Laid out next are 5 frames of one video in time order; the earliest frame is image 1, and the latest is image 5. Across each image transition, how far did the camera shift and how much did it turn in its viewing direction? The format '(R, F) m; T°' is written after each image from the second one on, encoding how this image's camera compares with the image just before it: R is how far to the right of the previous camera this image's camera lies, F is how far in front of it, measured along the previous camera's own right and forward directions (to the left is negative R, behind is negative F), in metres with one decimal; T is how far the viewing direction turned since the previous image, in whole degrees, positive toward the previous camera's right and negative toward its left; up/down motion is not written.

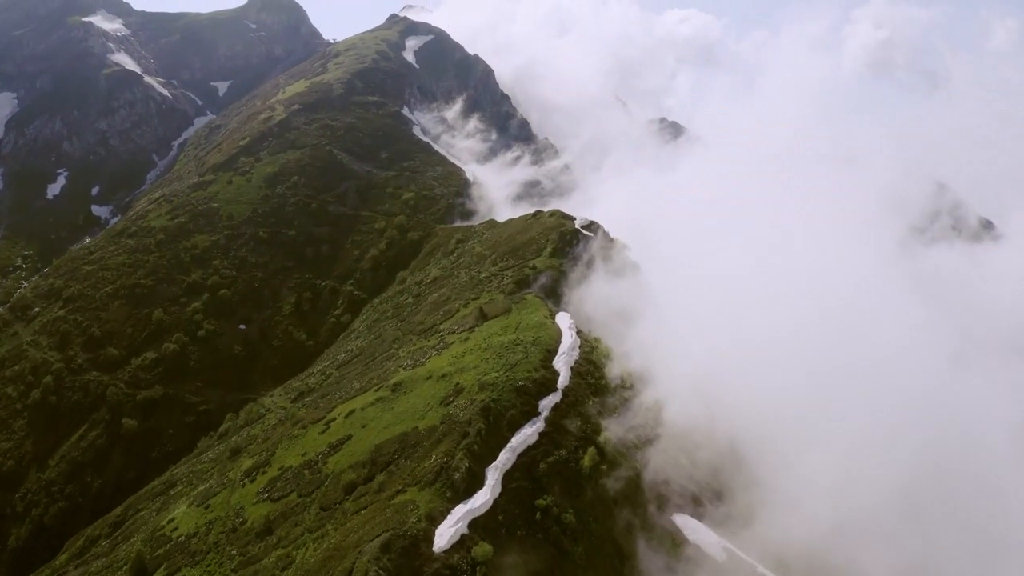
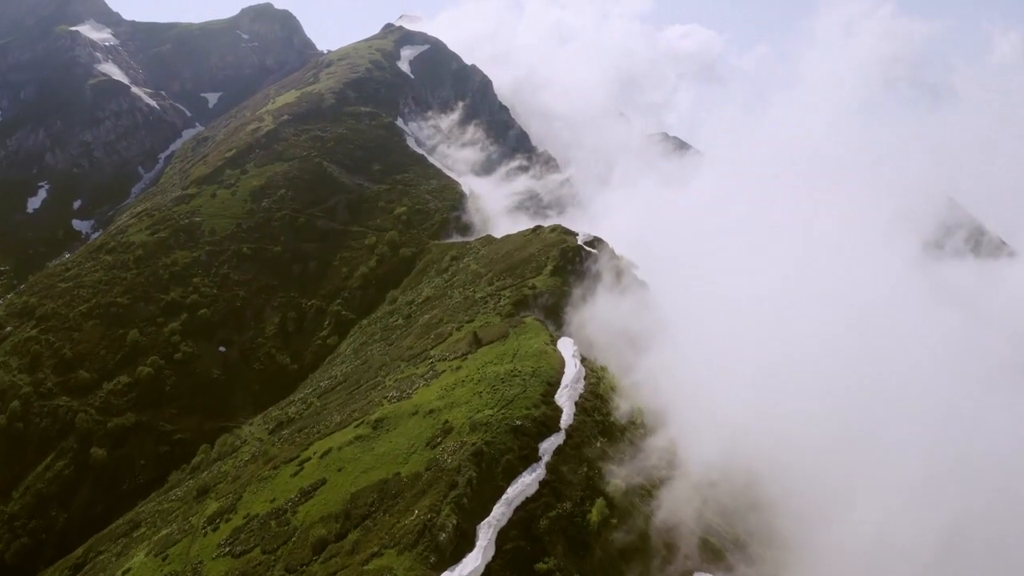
(+0.2, +7.7) m; 0°
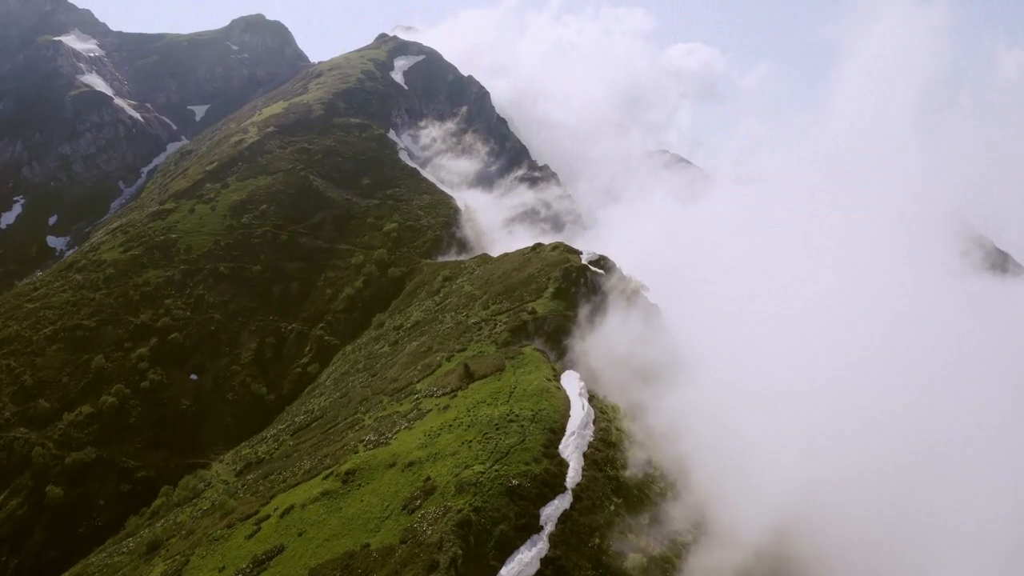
(+0.2, +9.3) m; 0°
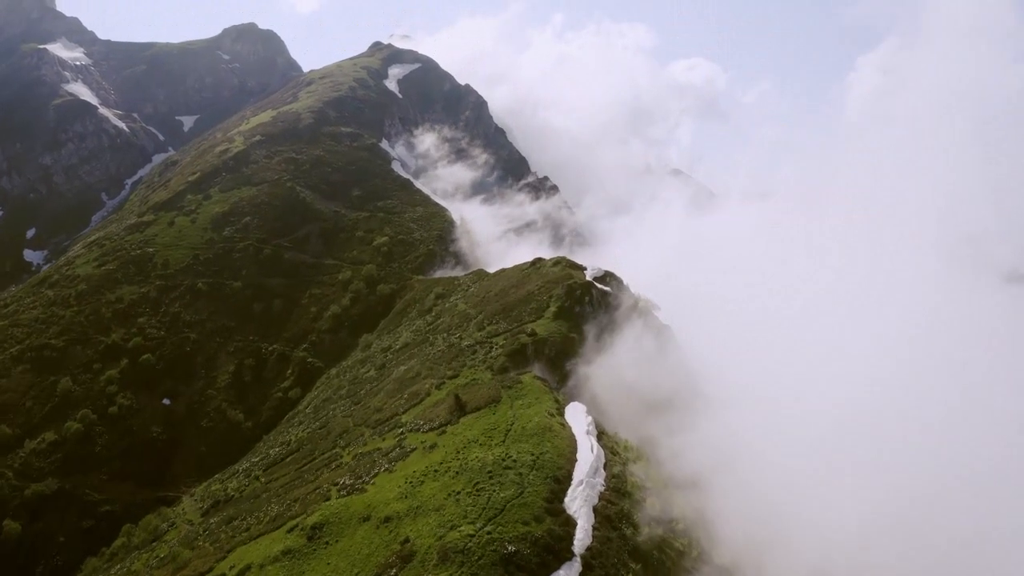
(+0.1, +7.5) m; 0°
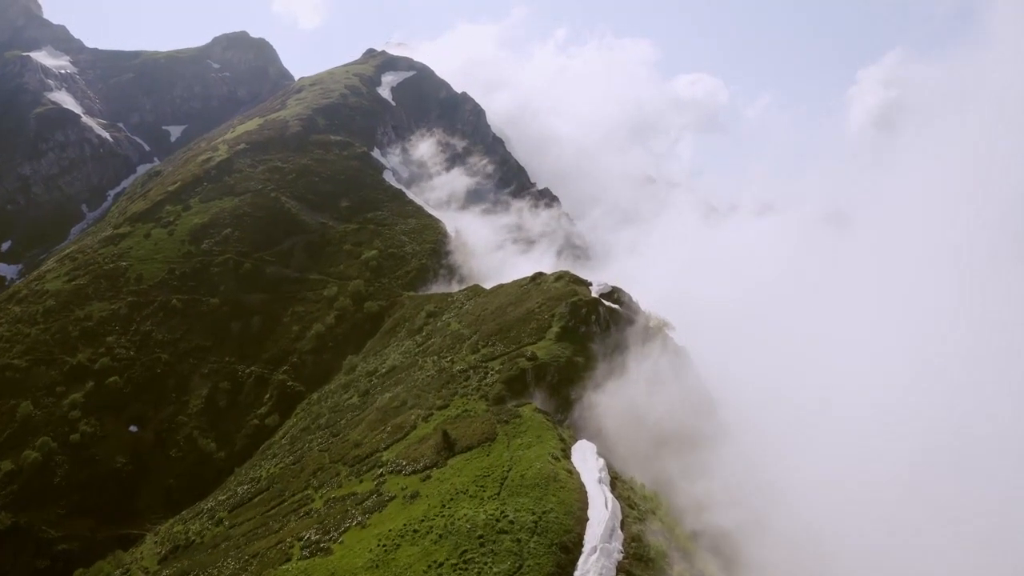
(+0.1, +7.7) m; 0°
